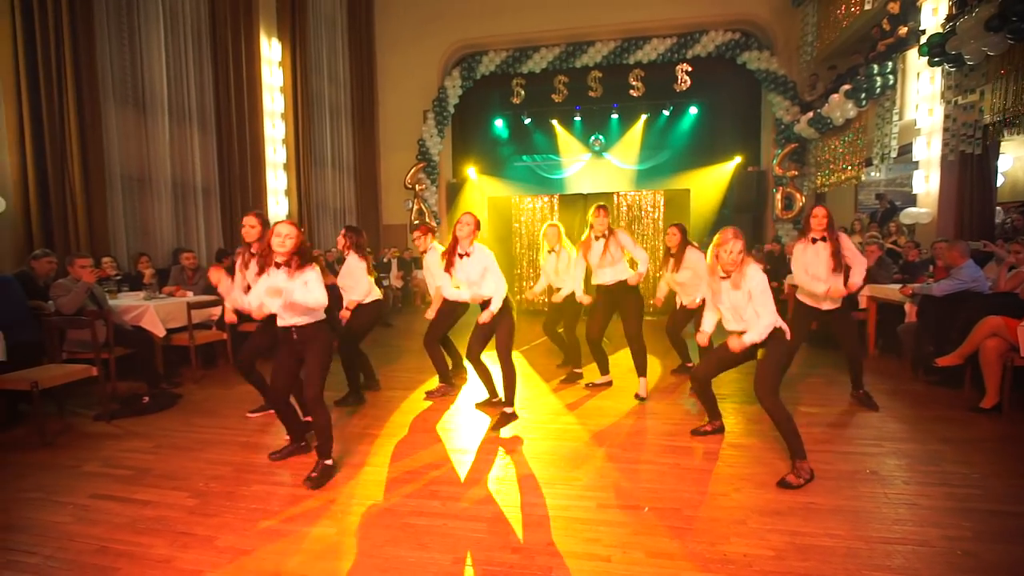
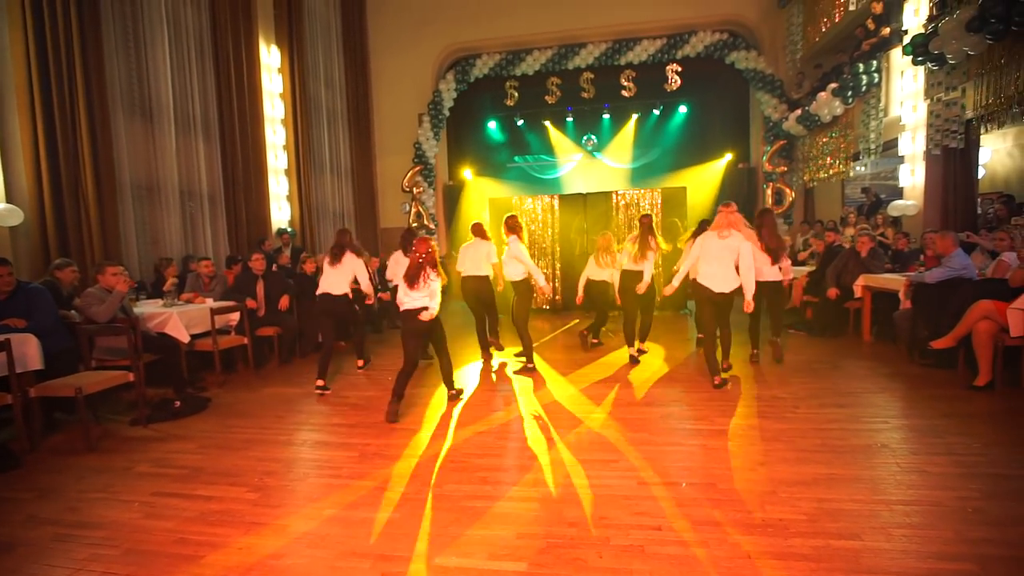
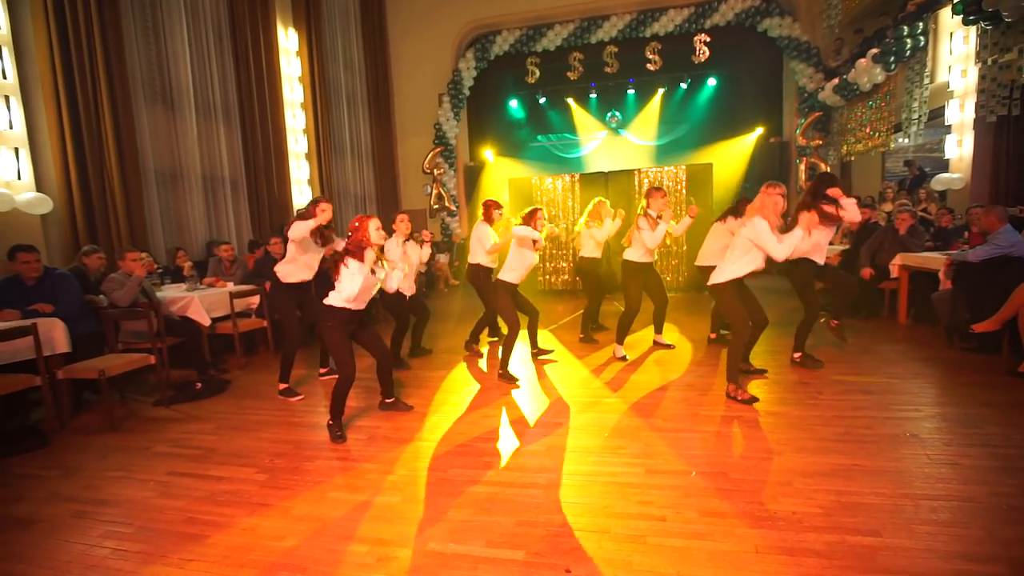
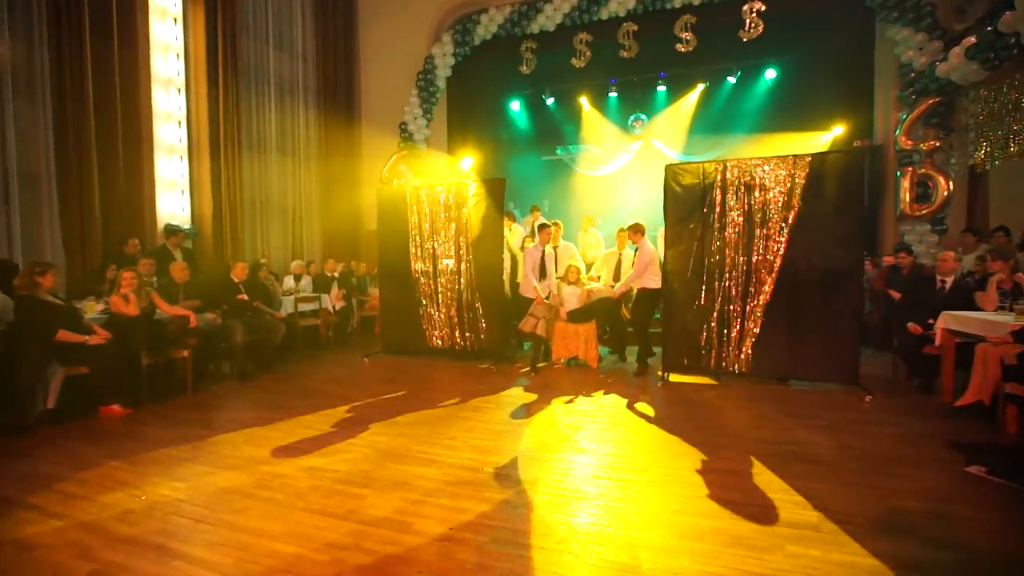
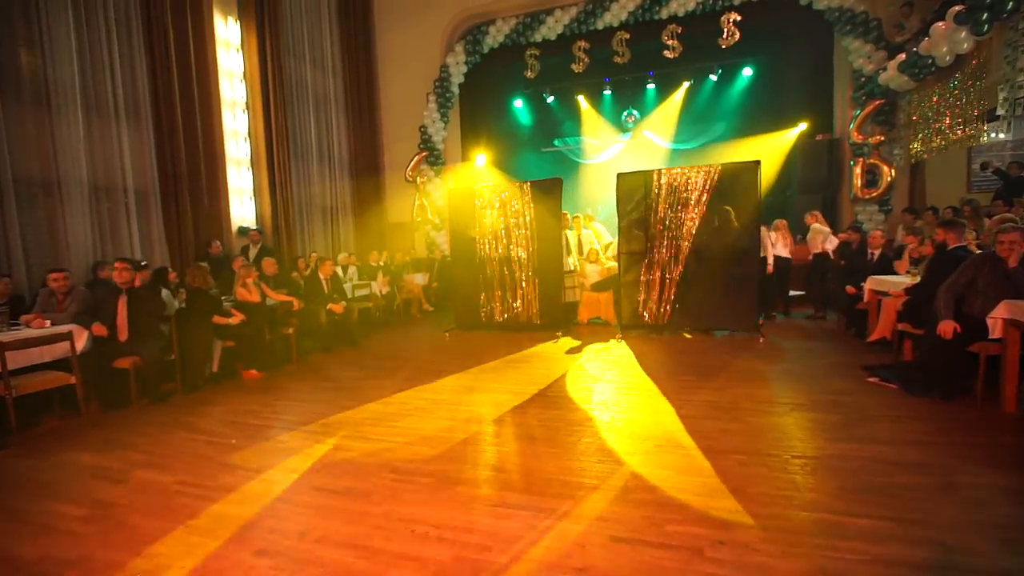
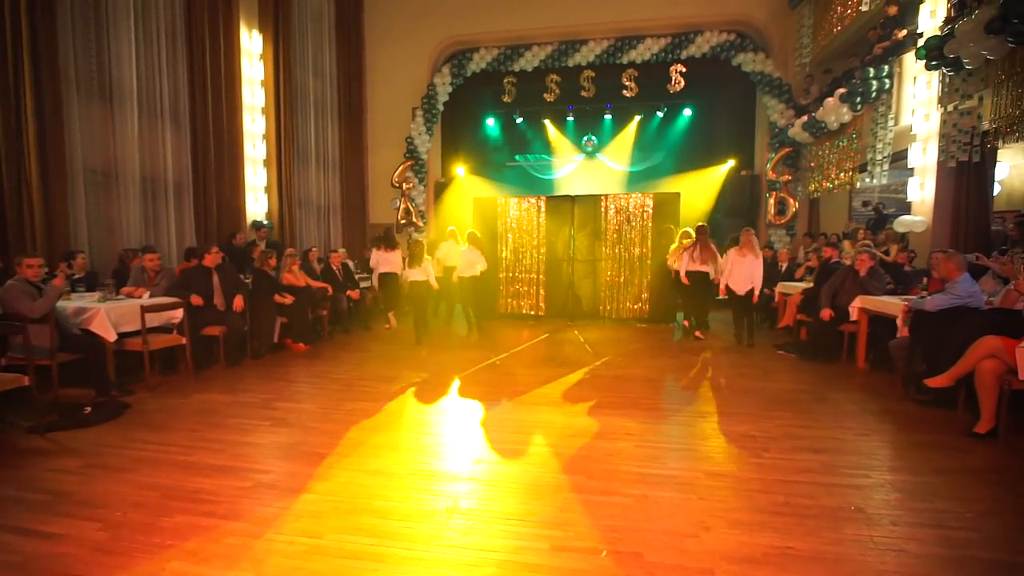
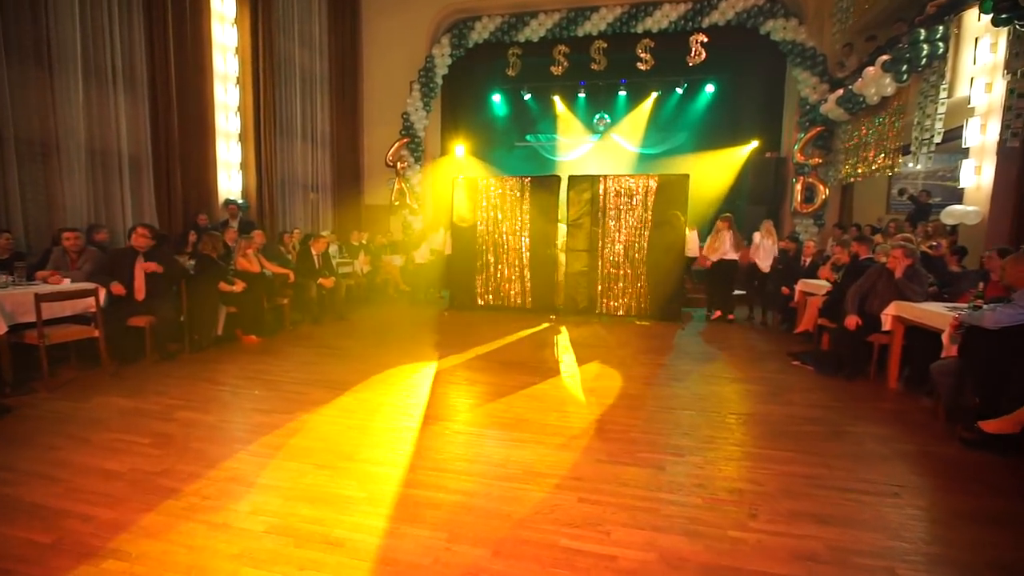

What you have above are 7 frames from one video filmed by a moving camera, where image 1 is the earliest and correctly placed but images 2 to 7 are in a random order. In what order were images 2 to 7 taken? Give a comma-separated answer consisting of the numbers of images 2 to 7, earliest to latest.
3, 2, 6, 7, 5, 4
